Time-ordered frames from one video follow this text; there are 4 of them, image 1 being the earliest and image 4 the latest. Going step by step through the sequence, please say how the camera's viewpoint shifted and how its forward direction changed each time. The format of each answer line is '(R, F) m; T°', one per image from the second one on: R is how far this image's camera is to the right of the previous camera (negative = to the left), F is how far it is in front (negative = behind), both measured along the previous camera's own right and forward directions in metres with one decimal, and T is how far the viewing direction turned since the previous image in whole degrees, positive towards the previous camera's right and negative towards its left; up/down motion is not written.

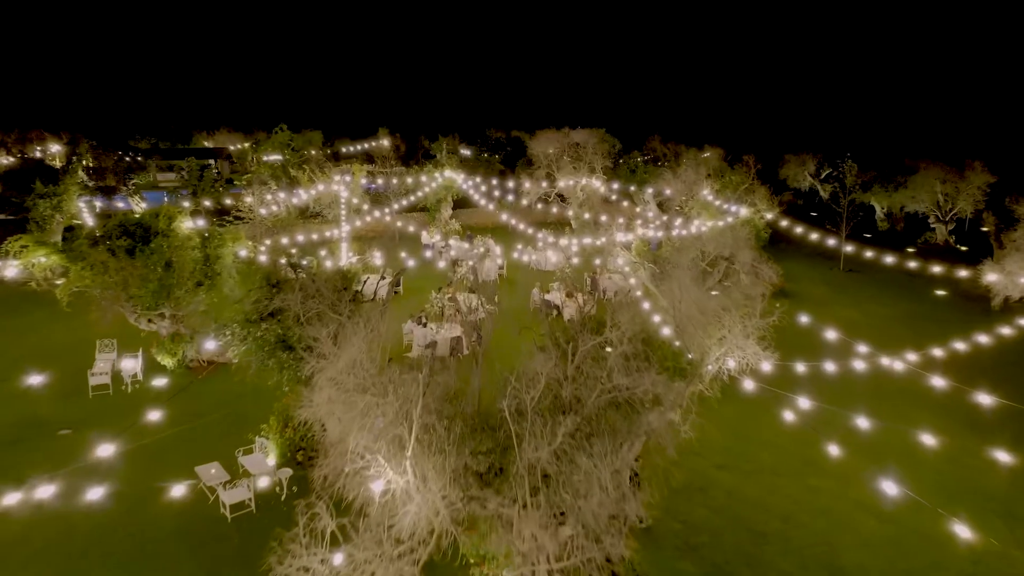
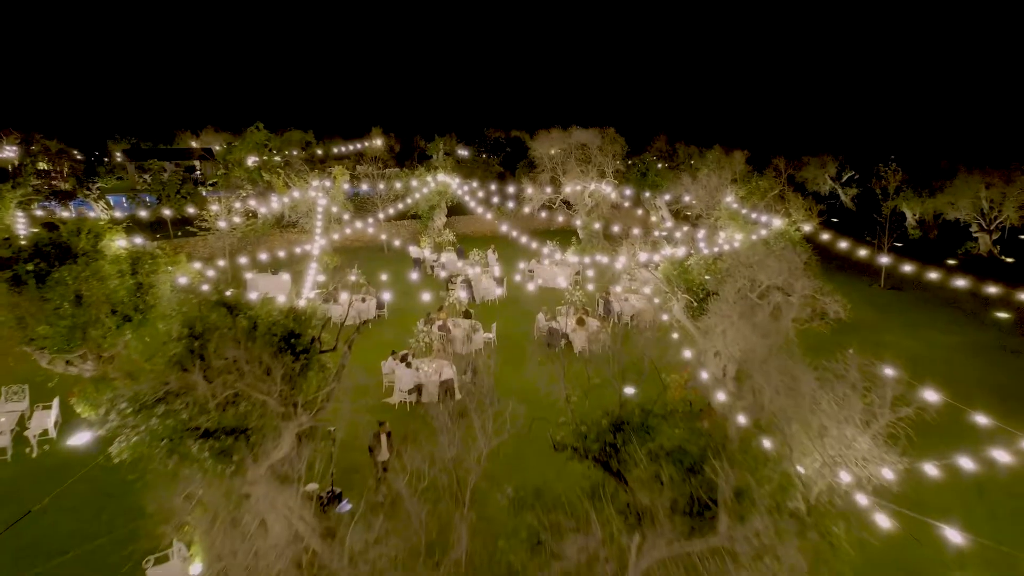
(0.0, +2.0) m; 0°
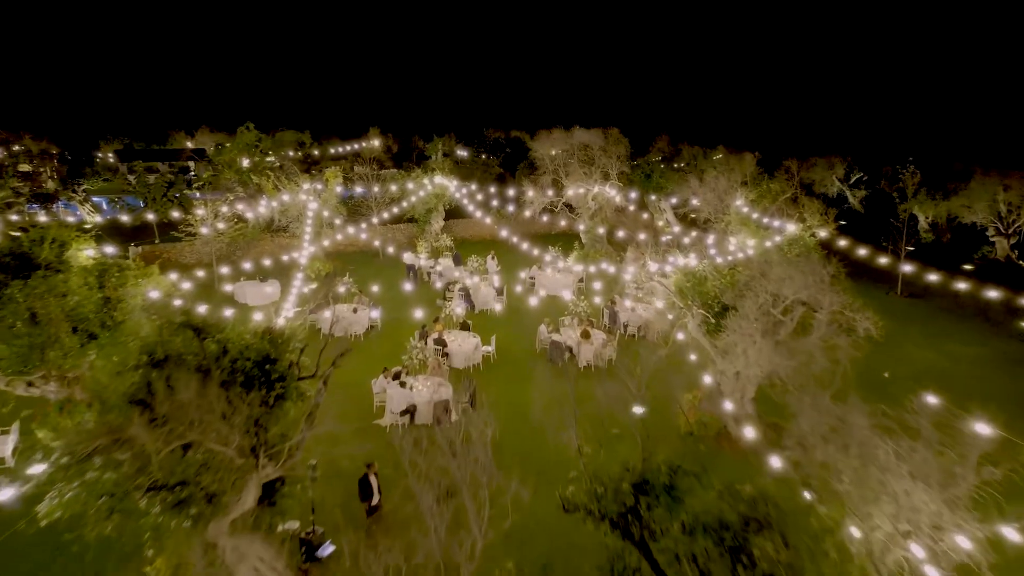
(0.0, +0.7) m; 0°
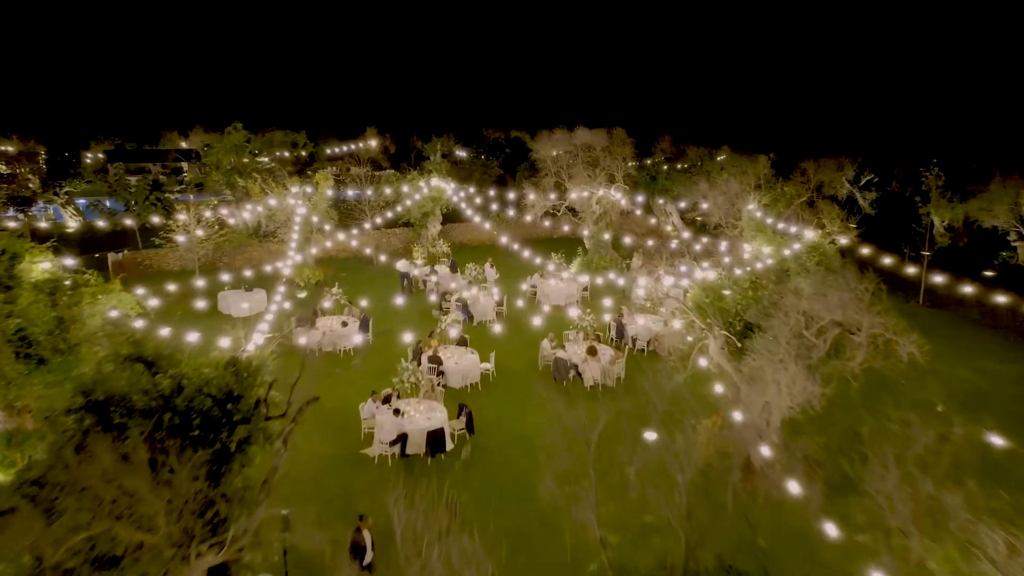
(0.0, +0.8) m; 0°
